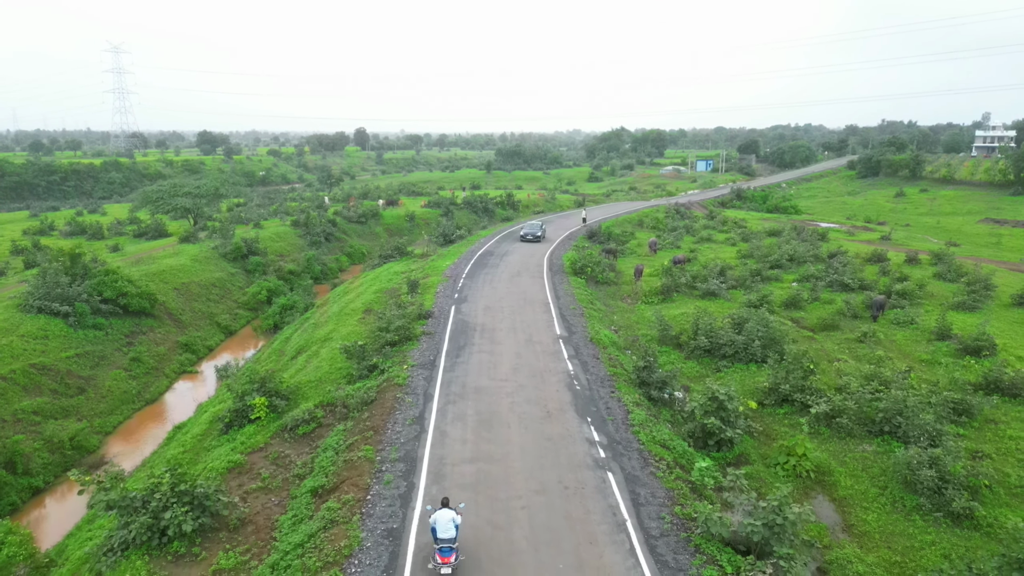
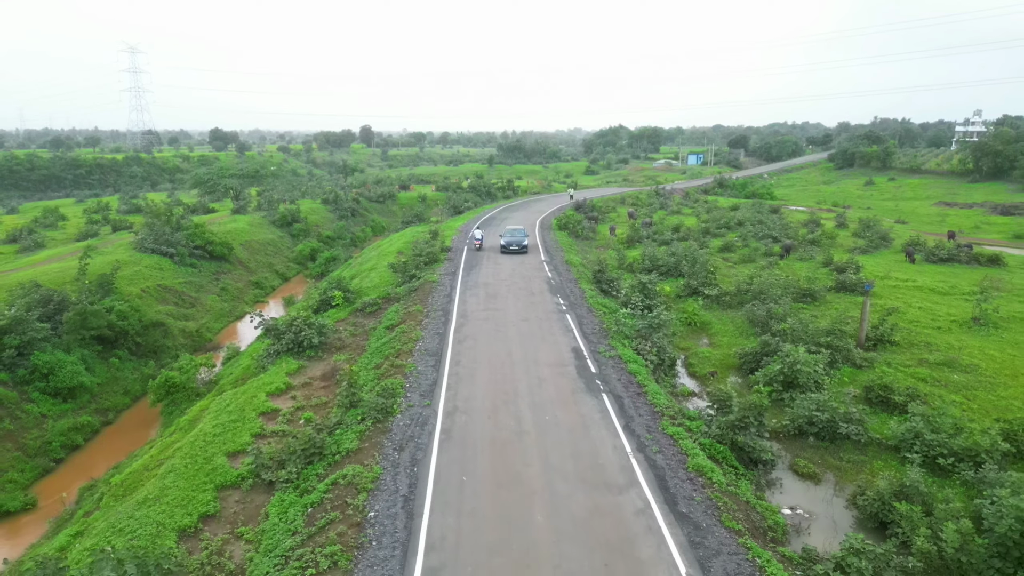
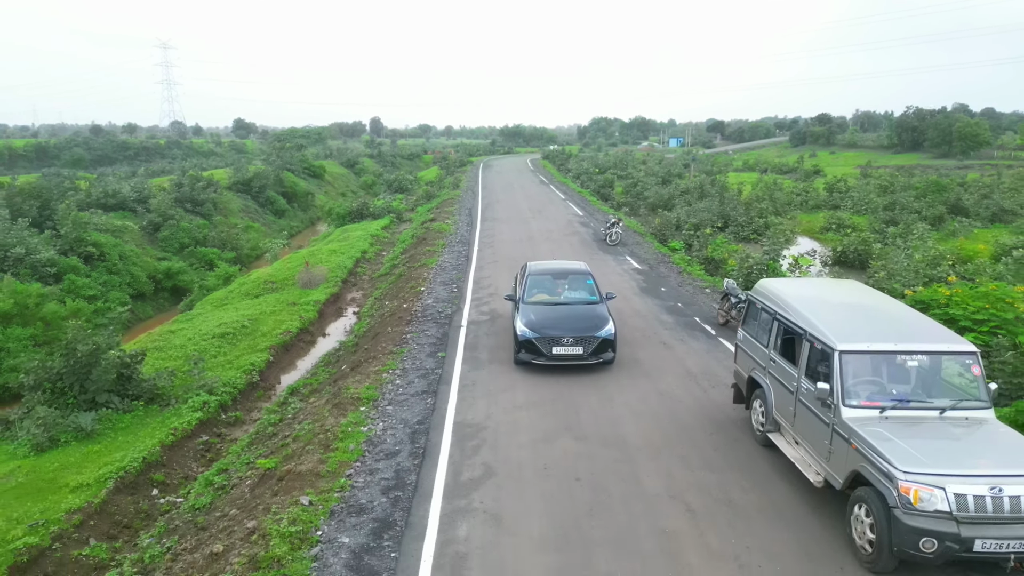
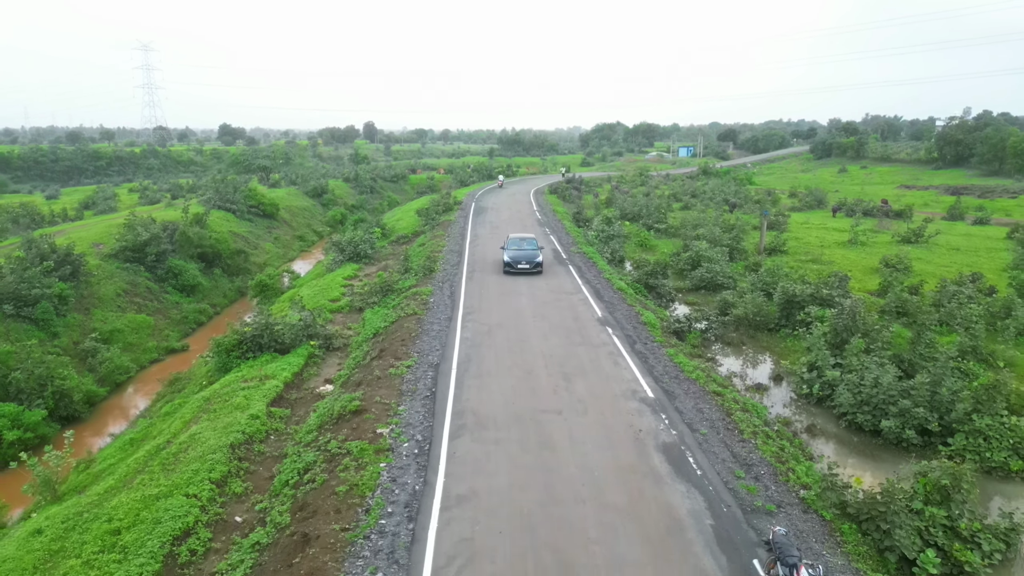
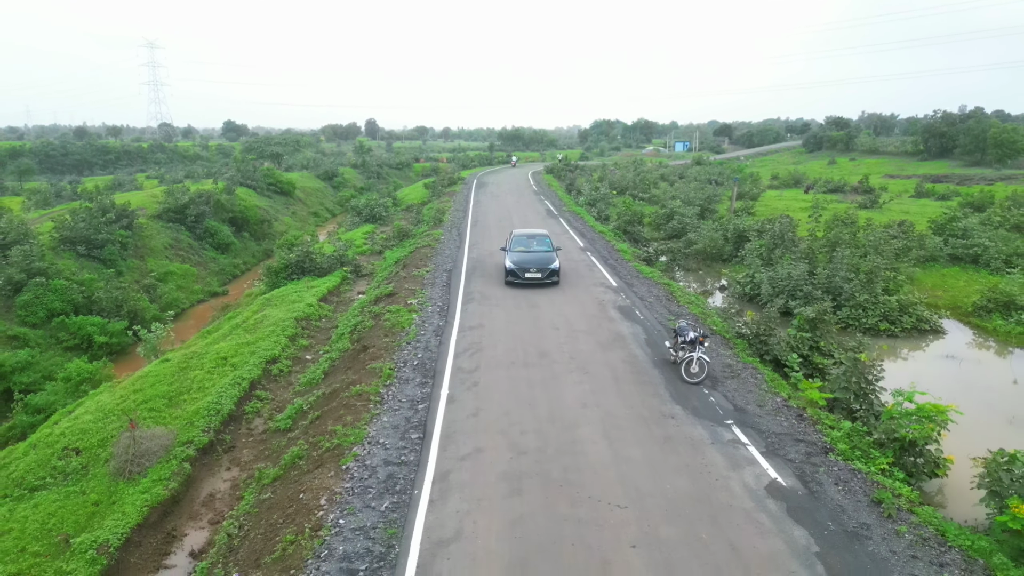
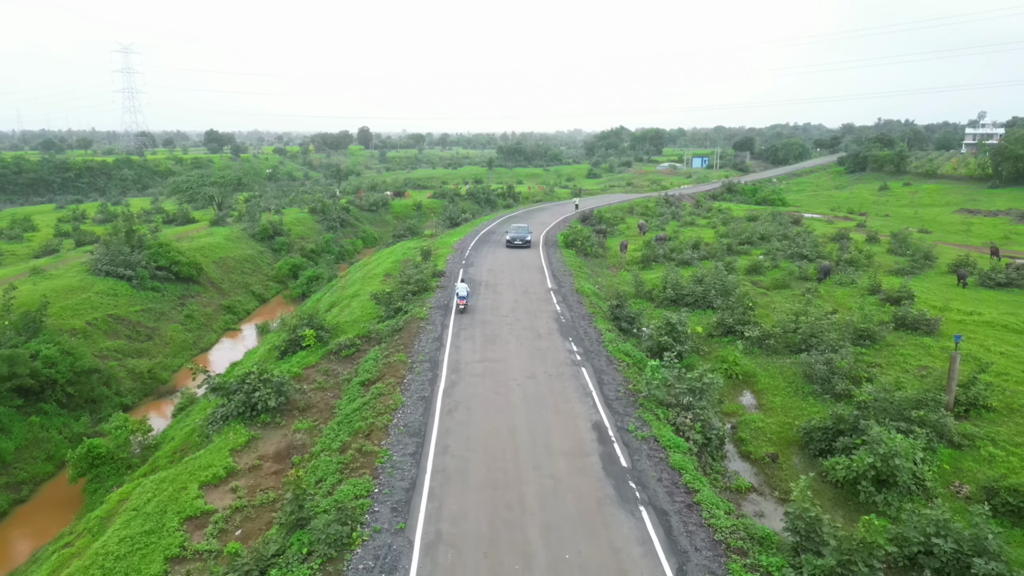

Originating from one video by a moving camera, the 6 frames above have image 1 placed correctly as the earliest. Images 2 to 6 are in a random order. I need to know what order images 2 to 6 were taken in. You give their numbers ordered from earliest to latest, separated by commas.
6, 2, 4, 5, 3
